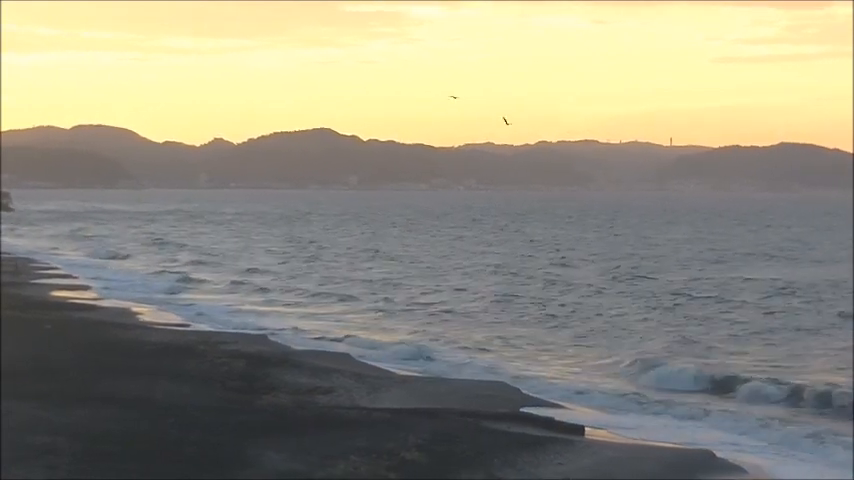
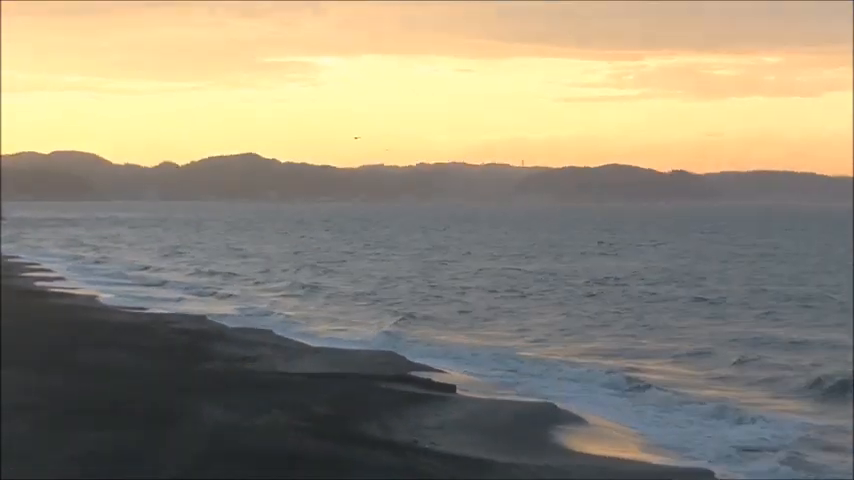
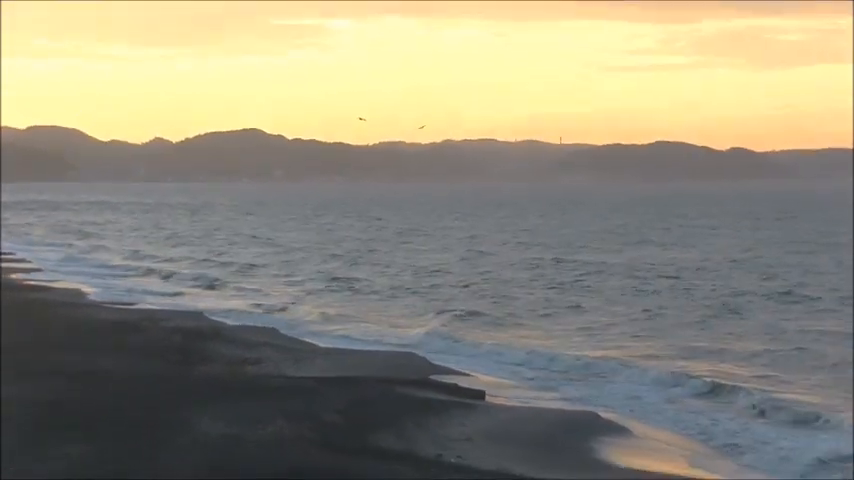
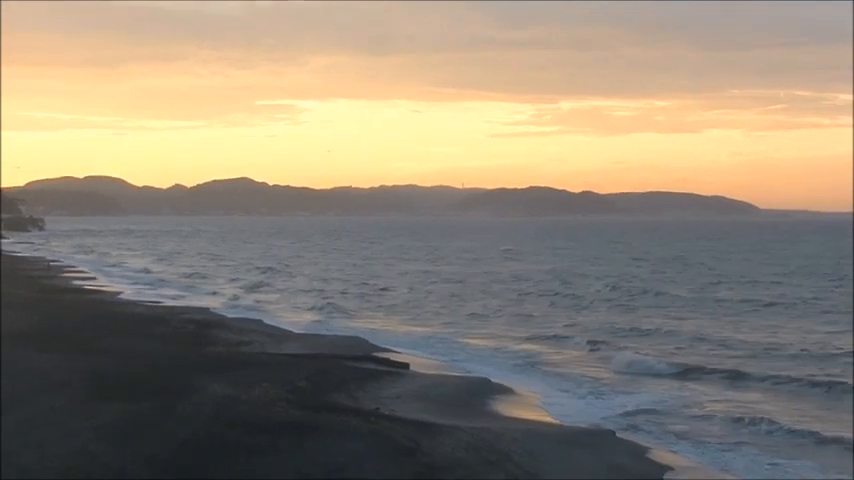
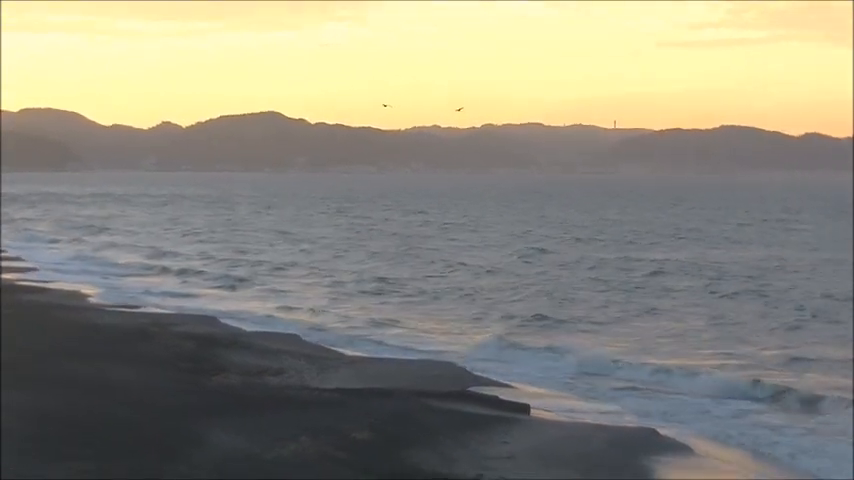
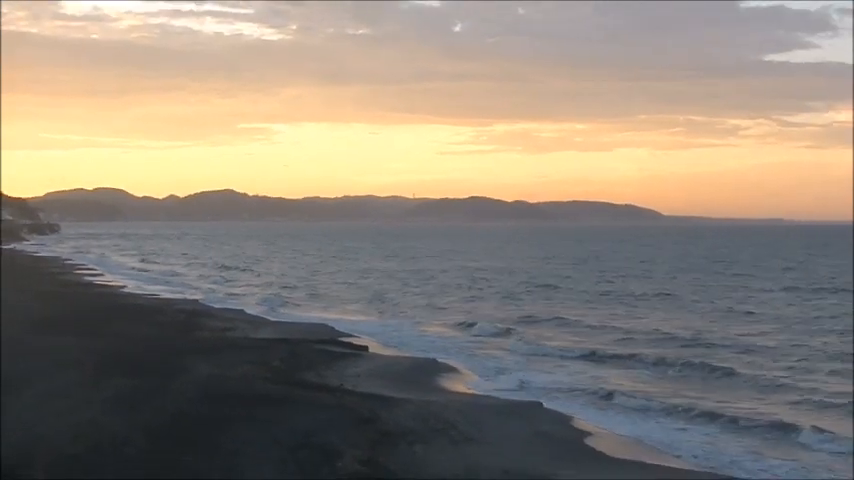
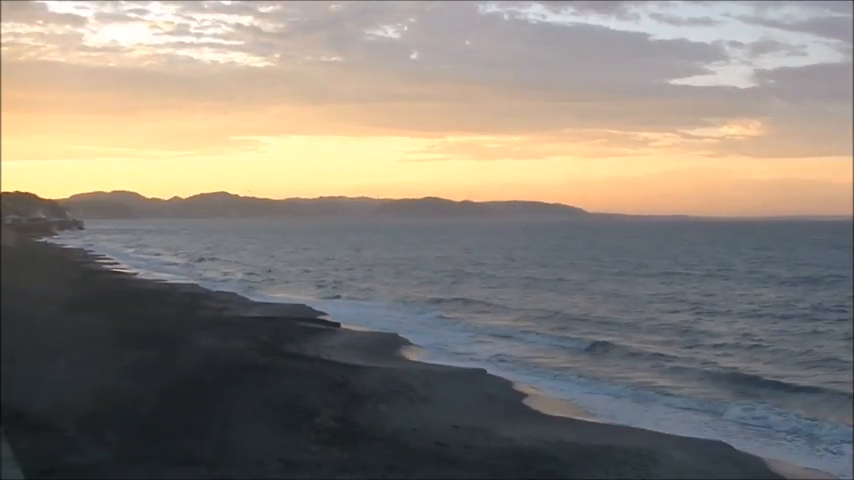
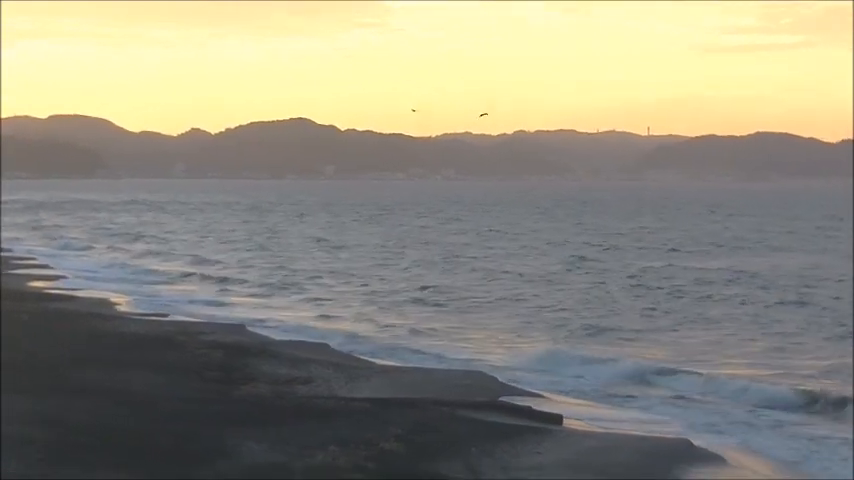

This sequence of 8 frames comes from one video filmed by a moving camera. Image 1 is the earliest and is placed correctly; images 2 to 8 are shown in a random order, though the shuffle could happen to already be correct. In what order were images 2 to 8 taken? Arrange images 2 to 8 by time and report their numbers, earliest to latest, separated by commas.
8, 5, 3, 2, 4, 6, 7
